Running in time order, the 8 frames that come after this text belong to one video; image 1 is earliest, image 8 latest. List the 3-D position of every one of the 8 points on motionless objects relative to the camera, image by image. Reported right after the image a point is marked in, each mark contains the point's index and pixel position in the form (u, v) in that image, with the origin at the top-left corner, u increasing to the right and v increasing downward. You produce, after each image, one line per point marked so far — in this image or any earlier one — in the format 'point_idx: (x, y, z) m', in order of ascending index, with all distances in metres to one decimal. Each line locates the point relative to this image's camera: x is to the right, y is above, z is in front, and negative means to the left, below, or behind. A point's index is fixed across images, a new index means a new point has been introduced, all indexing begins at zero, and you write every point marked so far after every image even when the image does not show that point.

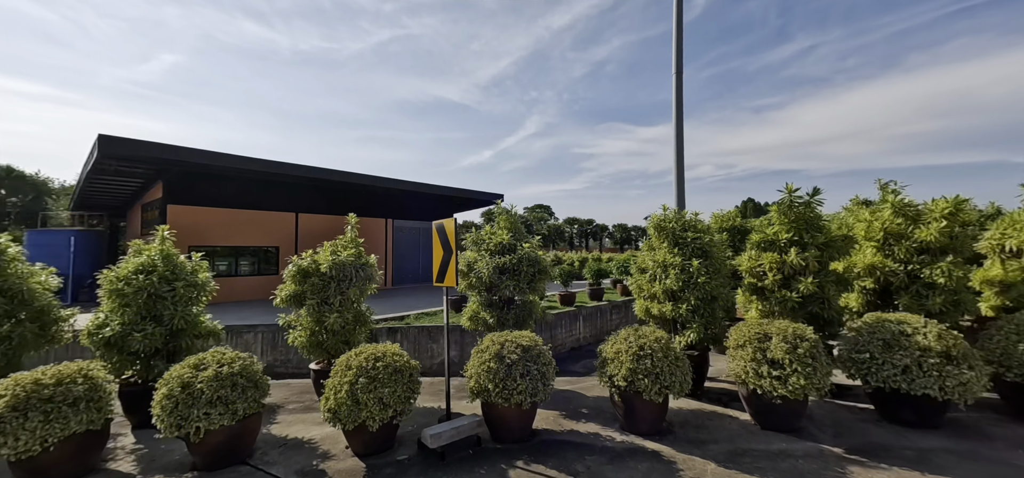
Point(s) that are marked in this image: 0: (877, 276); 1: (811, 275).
0: (+4.9, -0.5, +5.2) m
1: (+3.8, -0.5, +4.8) m
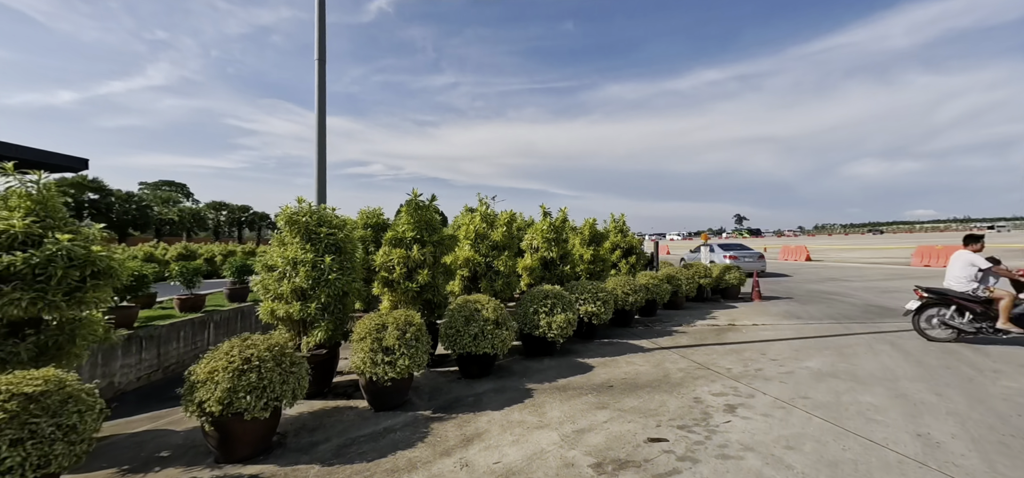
0: (-0.8, -0.5, +6.8) m
1: (-1.3, -0.4, +5.8) m
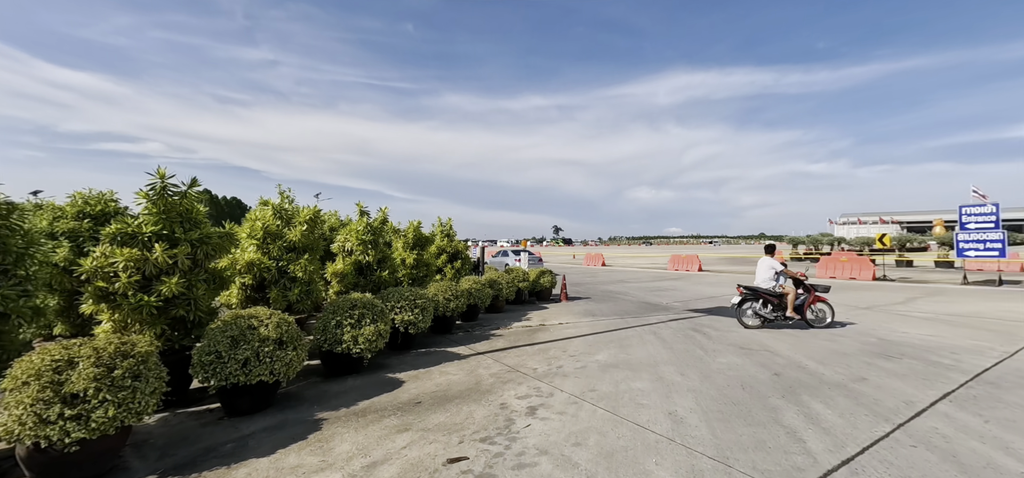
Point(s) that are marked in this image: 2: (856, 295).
0: (-3.7, -0.5, +5.4) m
1: (-3.7, -0.4, +4.3) m
2: (+10.7, -1.8, +12.0) m
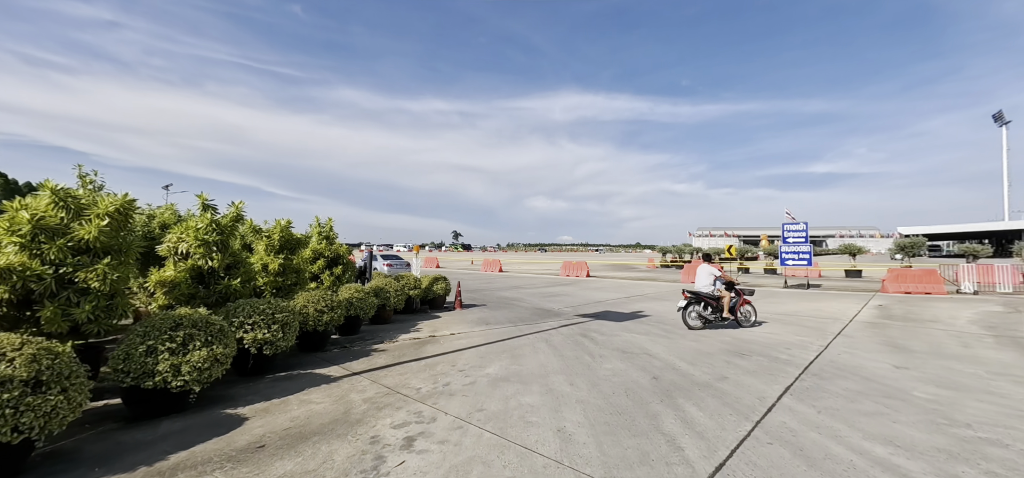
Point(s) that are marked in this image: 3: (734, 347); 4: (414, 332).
0: (-5.0, -0.4, +3.8) m
1: (-4.8, -0.3, +2.7) m
2: (+7.2, -2.2, +13.8) m
3: (+3.9, -1.9, +6.7) m
4: (-2.0, -1.9, +8.0) m
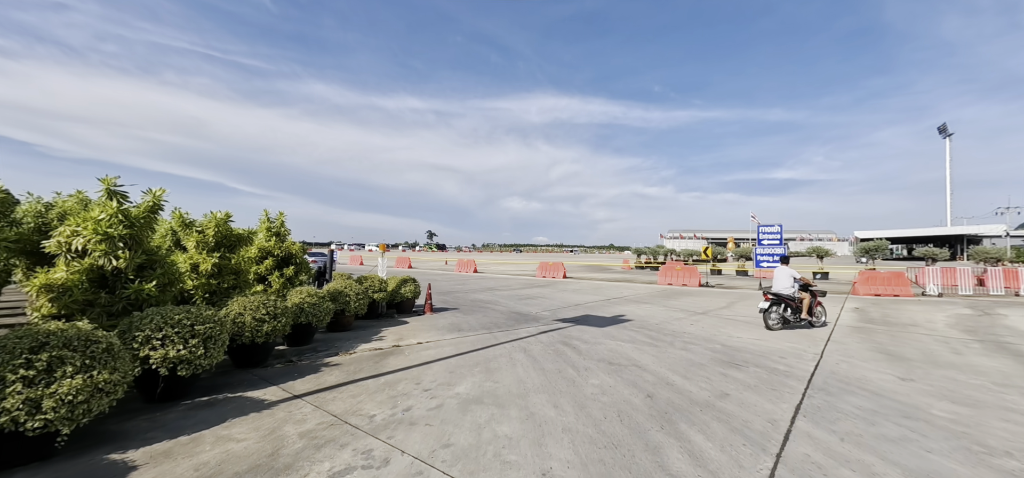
0: (-5.2, -0.3, +2.8) m
1: (-4.9, -0.3, +1.7) m
2: (+6.3, -2.2, +13.5) m
3: (+3.5, -1.9, +6.2) m
4: (-2.5, -1.9, +7.1) m
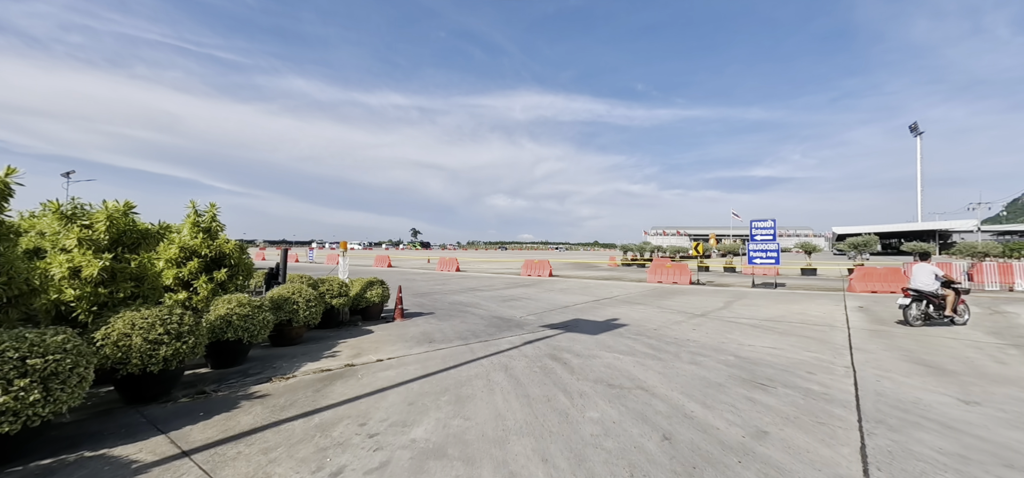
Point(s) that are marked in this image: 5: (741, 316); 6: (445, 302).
0: (-5.4, -0.3, +1.4) m
1: (-5.0, -0.3, +0.4) m
2: (+5.7, -2.1, +12.6) m
3: (+3.2, -1.8, +5.3) m
4: (-2.8, -1.8, +5.9) m
5: (+5.9, -2.0, +9.9) m
6: (-2.1, -2.0, +12.3) m
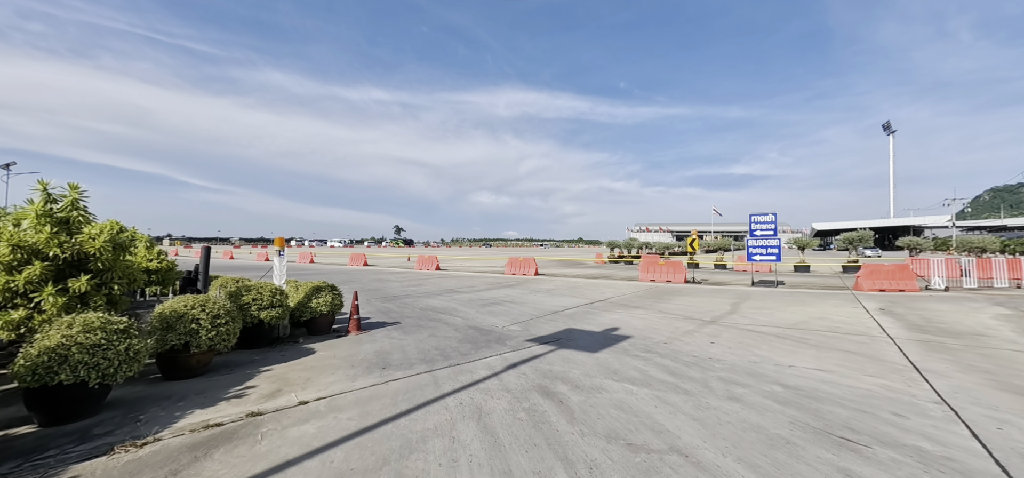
0: (-5.4, -0.3, -0.3) m
1: (-5.1, -0.2, -1.4) m
2: (+5.2, -1.9, +11.3) m
3: (+3.0, -1.7, +3.8) m
4: (-3.1, -1.8, +4.2) m
5: (+5.5, -1.9, +8.6) m
6: (-2.7, -1.9, +10.7) m
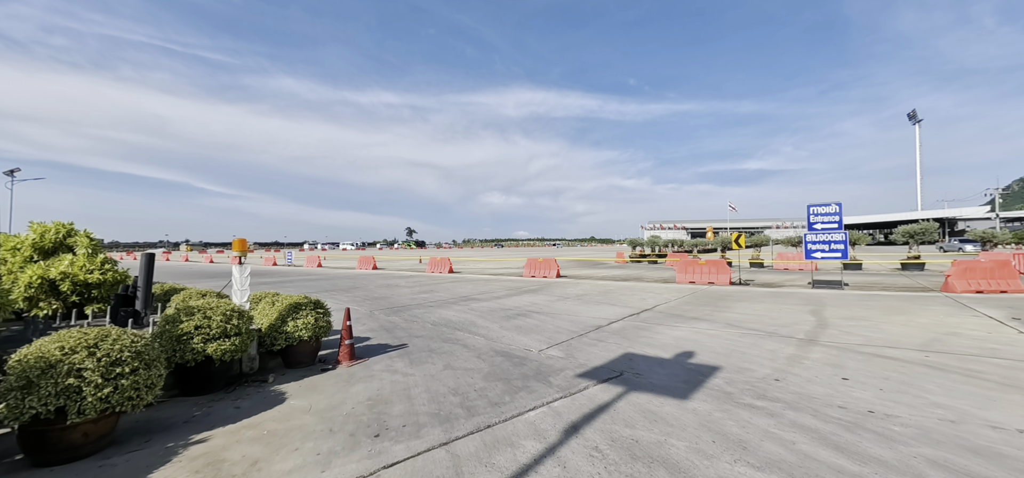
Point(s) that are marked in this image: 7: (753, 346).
0: (-5.1, -0.4, -2.1) m
1: (-4.7, -0.3, -3.1) m
2: (+5.9, -1.8, +9.3) m
3: (+3.5, -1.6, +1.9) m
4: (-2.6, -1.8, +2.4) m
5: (+6.1, -1.7, +6.5) m
6: (-1.9, -1.9, +8.8) m
7: (+4.1, -1.8, +6.6) m
